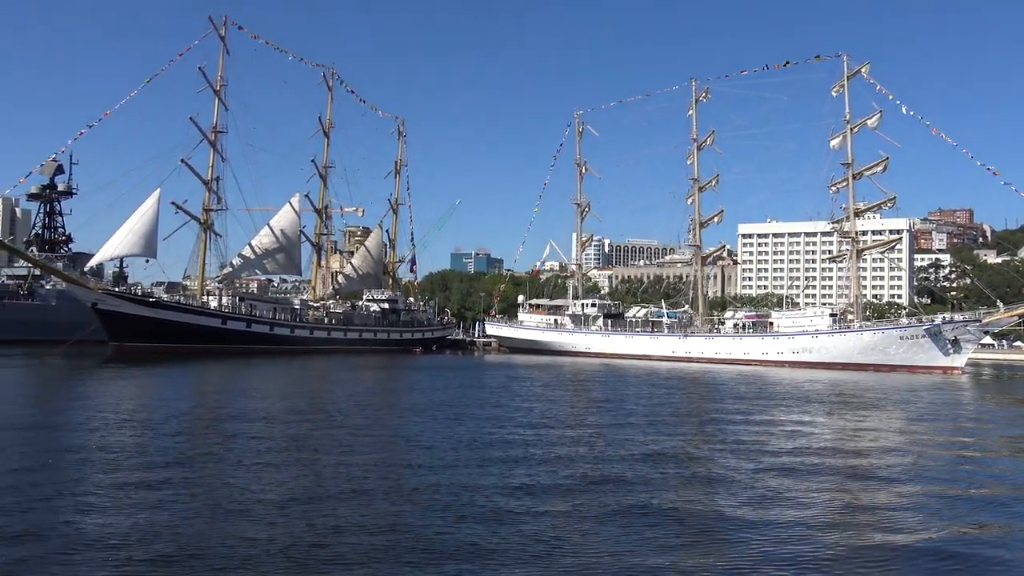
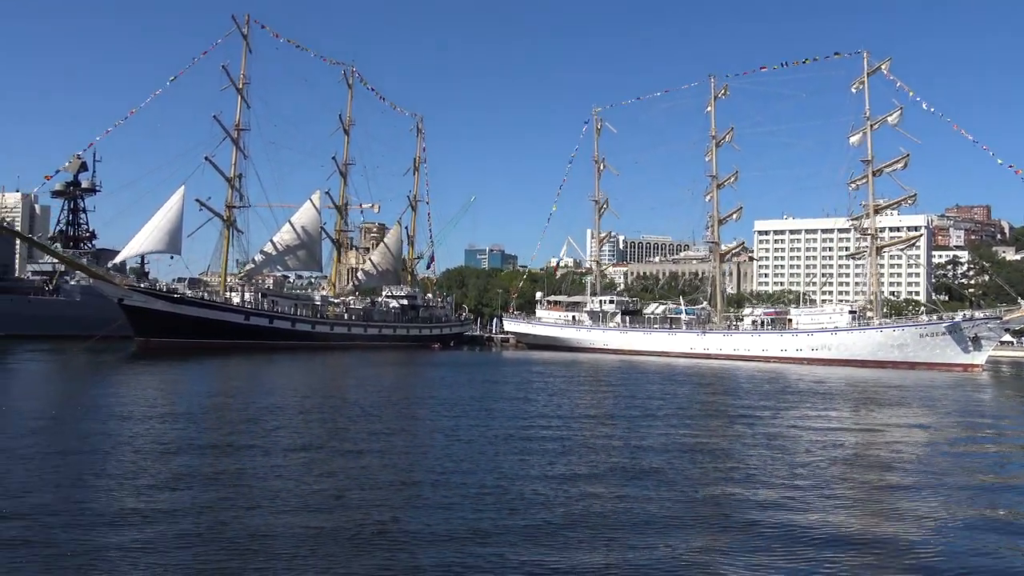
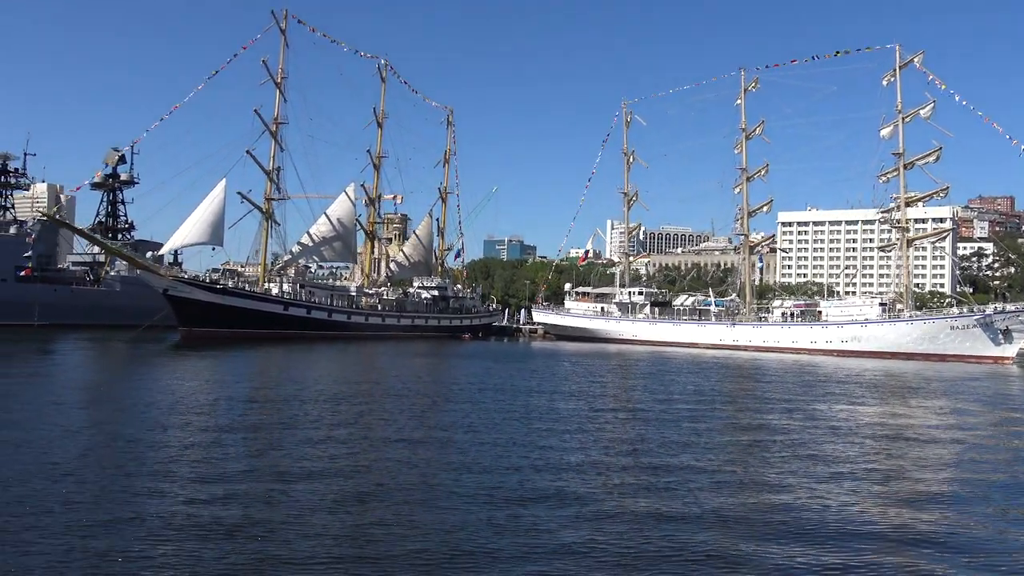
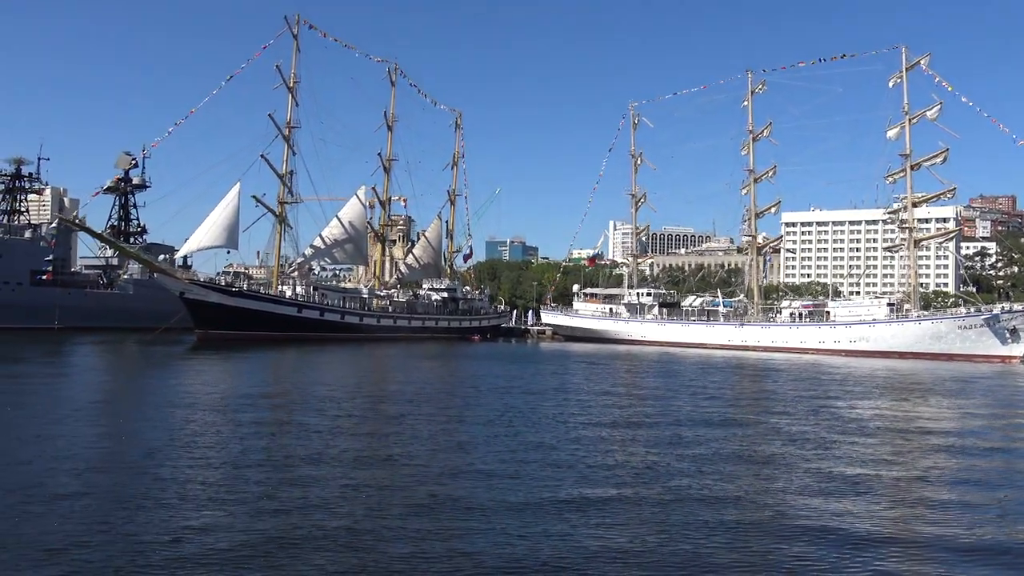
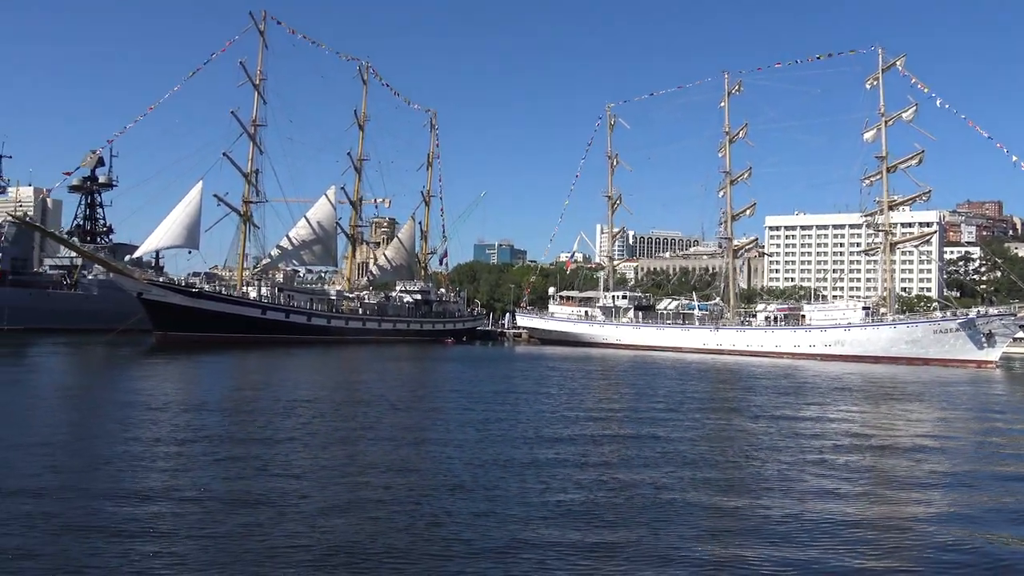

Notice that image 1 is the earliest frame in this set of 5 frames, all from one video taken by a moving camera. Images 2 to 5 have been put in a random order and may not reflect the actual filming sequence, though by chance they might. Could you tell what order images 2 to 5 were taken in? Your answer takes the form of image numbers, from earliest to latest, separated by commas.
2, 5, 3, 4
